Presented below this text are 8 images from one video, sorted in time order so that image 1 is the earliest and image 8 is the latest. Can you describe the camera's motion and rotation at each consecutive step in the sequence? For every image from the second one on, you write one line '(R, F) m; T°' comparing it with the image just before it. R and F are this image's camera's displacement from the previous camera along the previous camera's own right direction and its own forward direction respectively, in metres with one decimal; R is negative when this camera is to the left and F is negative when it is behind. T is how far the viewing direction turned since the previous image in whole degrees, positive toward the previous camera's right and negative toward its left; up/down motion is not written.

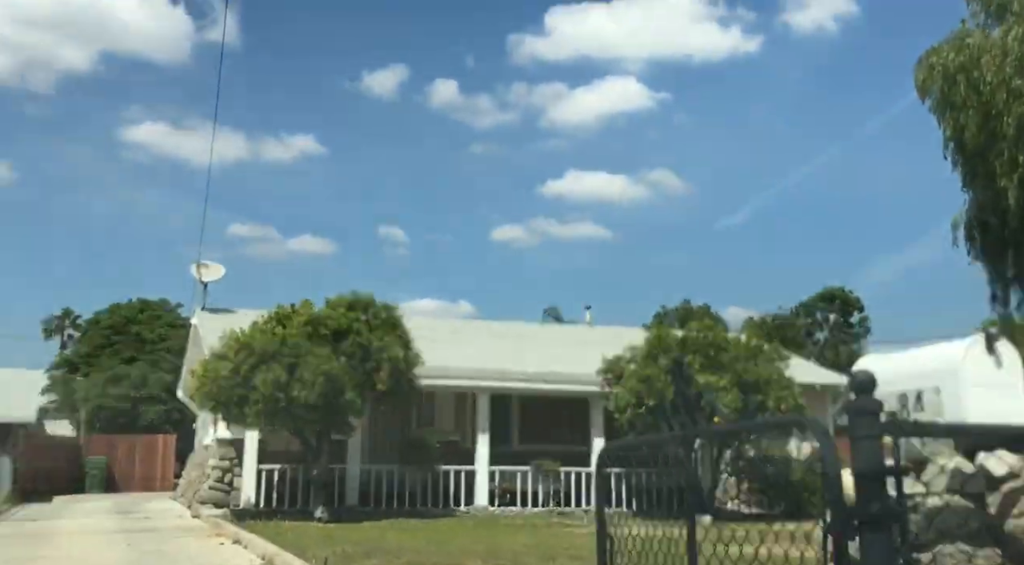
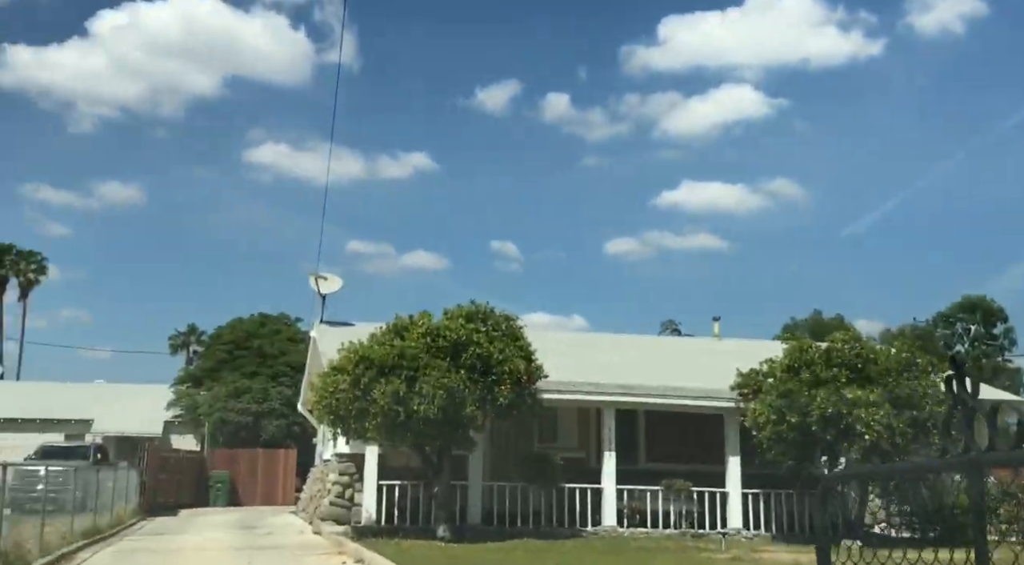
(-0.3, +0.9) m; -7°
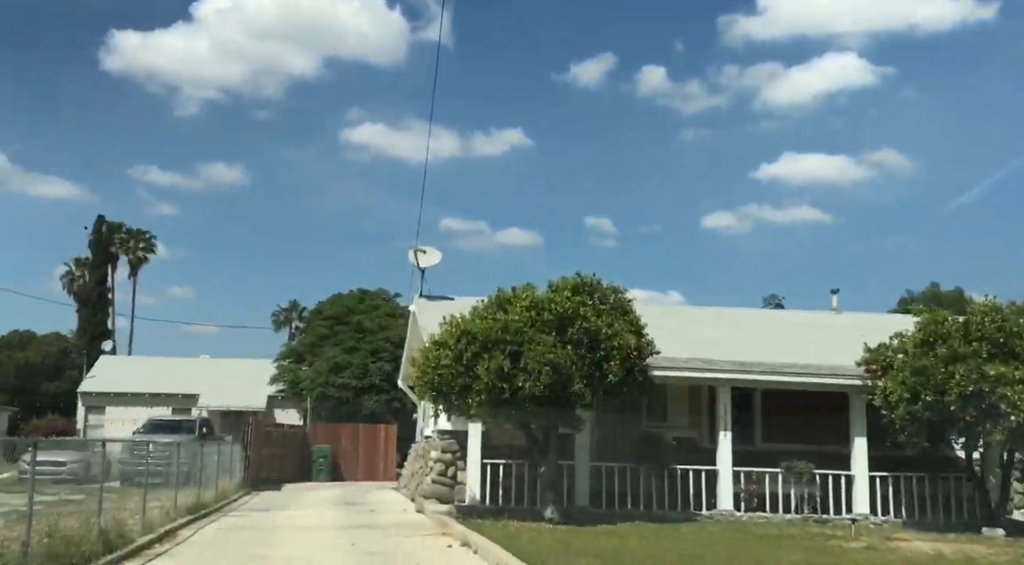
(-0.2, +0.8) m; -6°
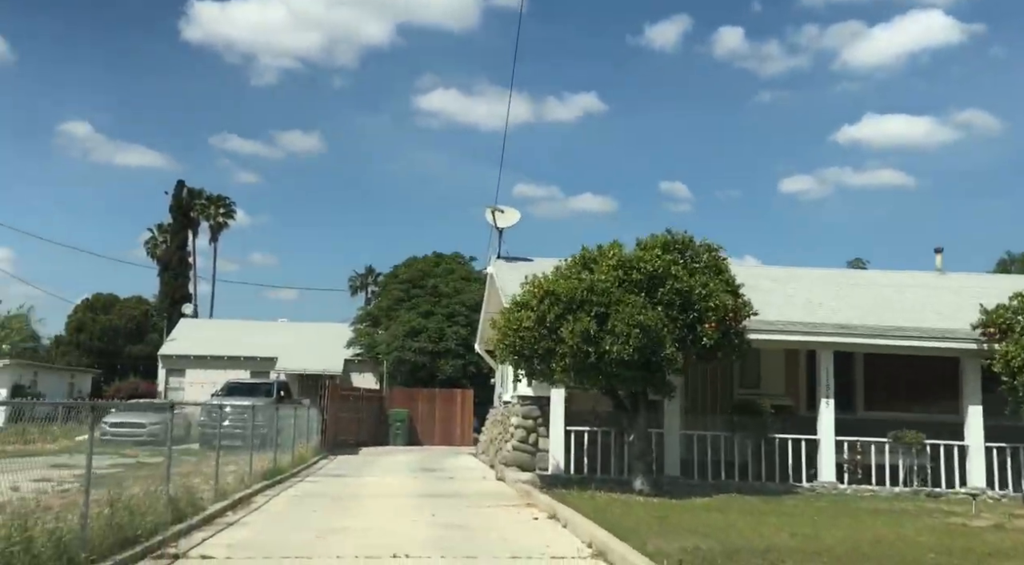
(-0.2, +0.9) m; -4°
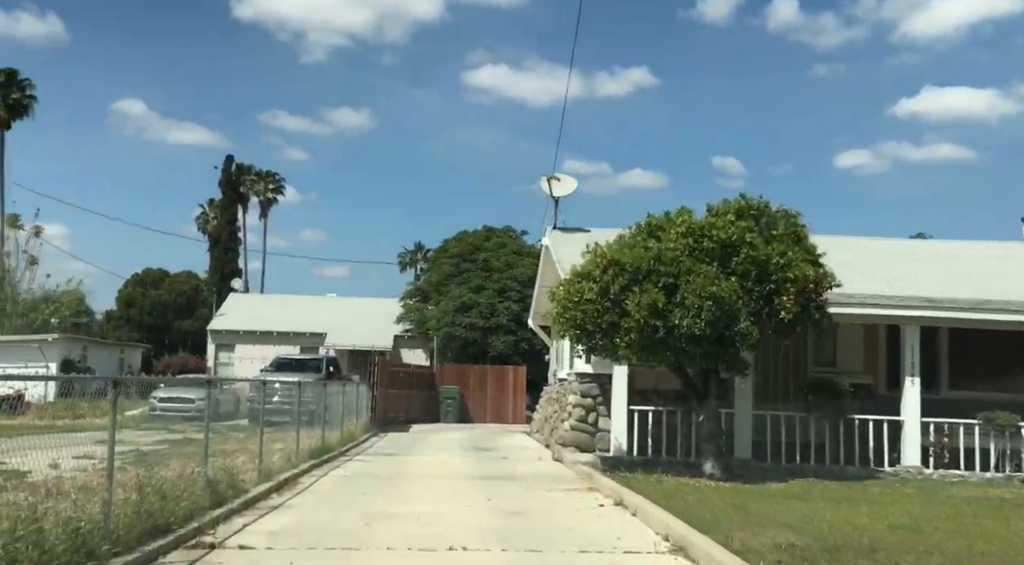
(-0.2, +1.0) m; -3°
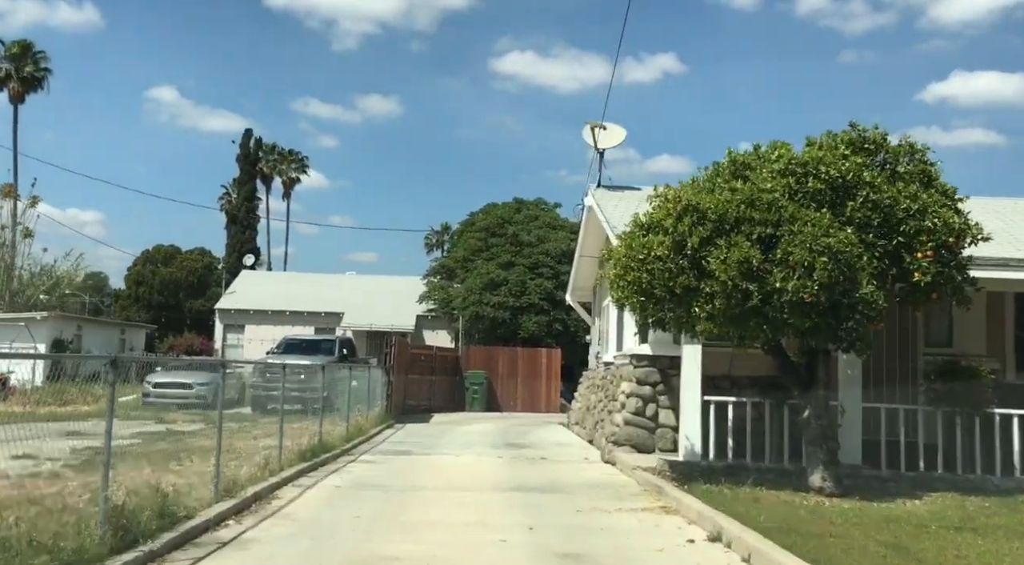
(-0.2, +3.2) m; -2°
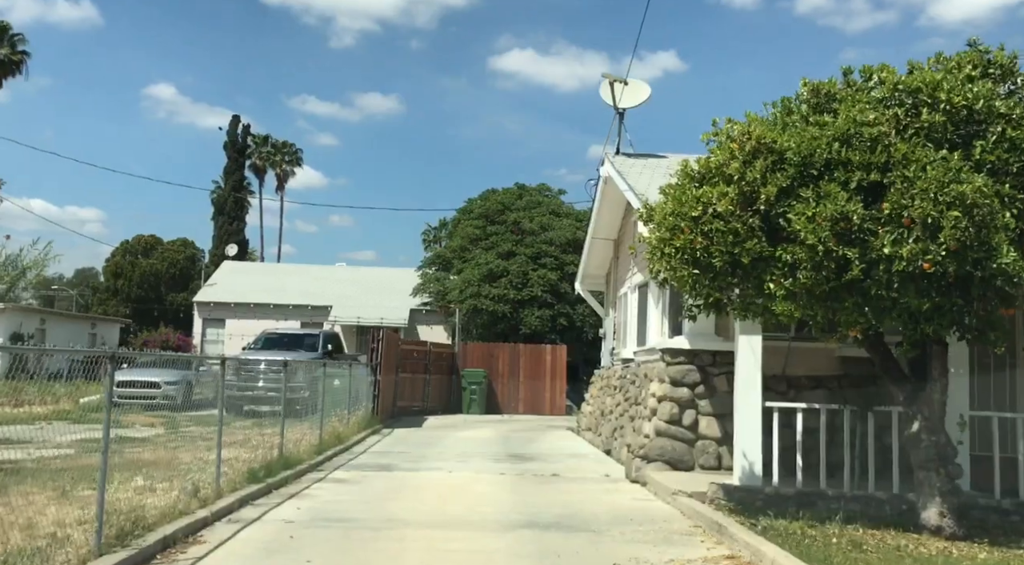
(-0.1, +2.6) m; 0°
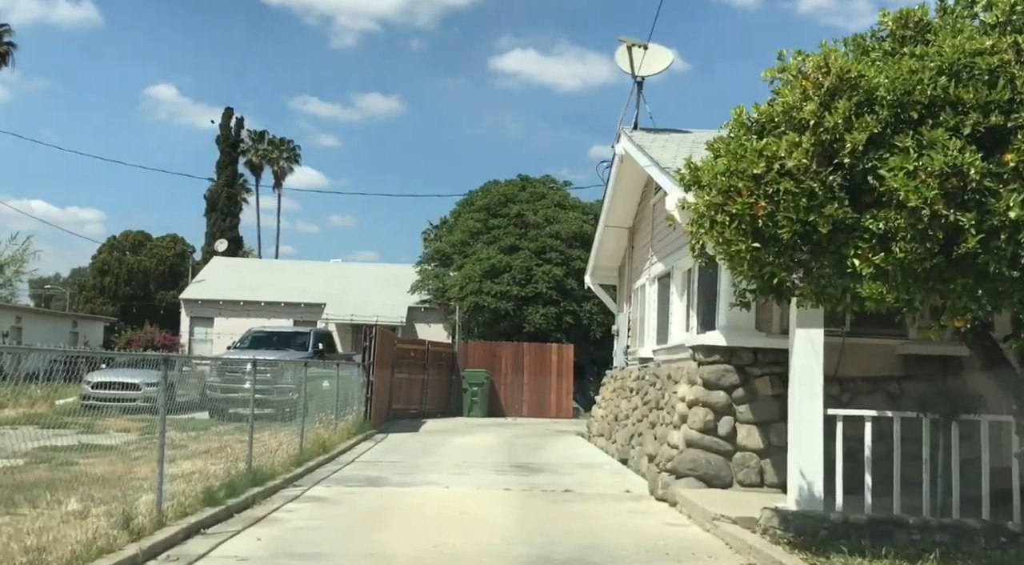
(-0.1, +1.6) m; 0°
